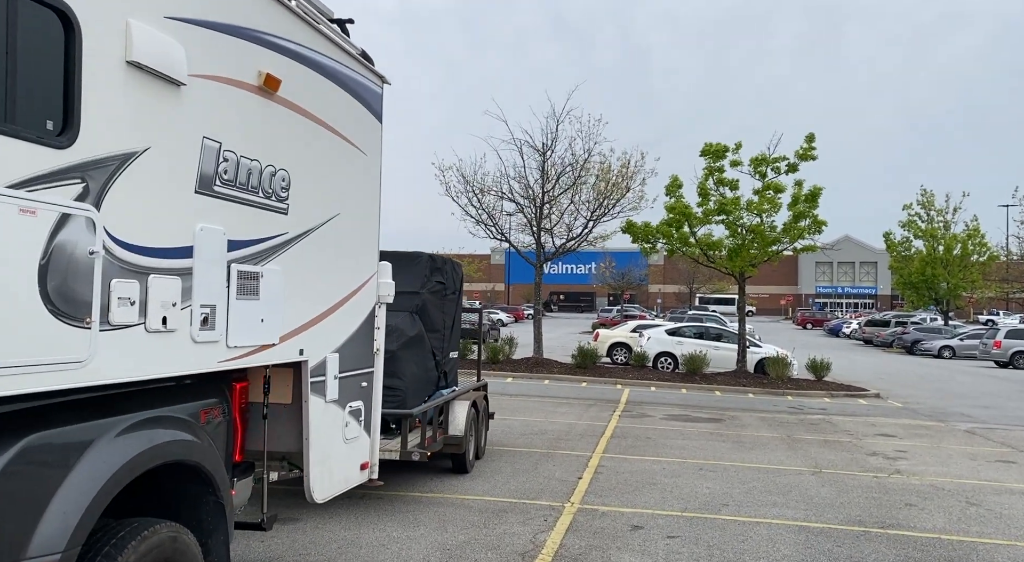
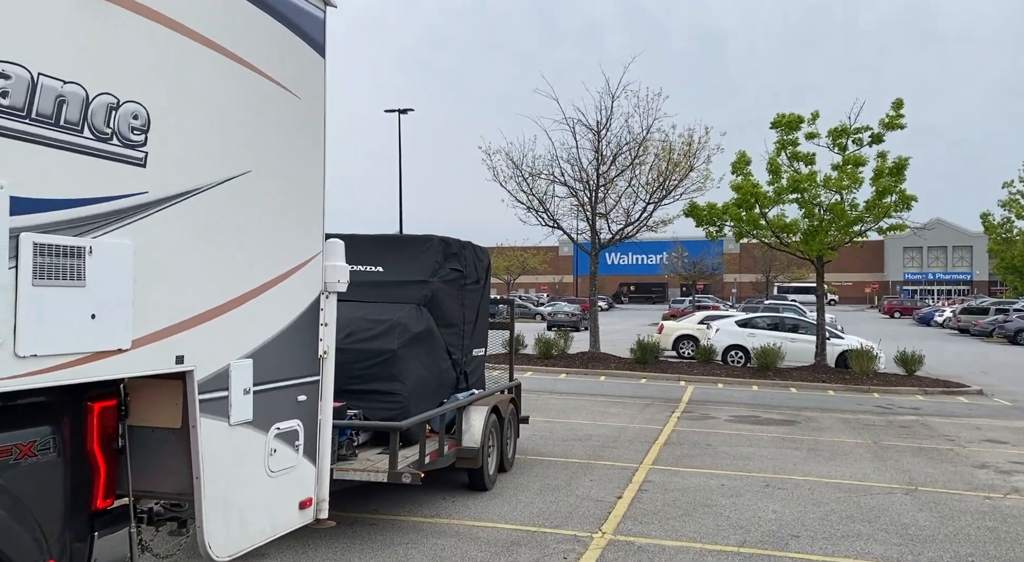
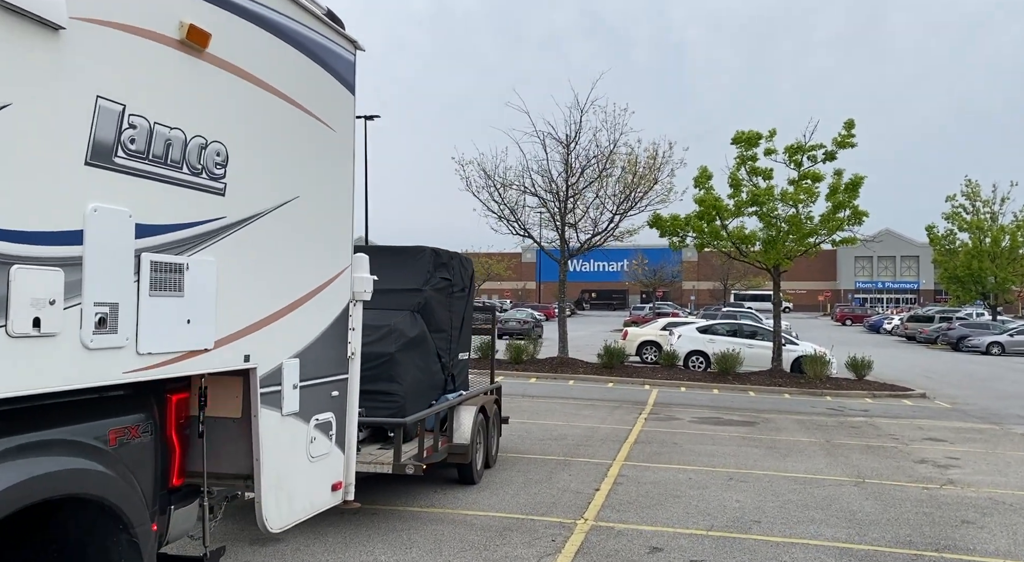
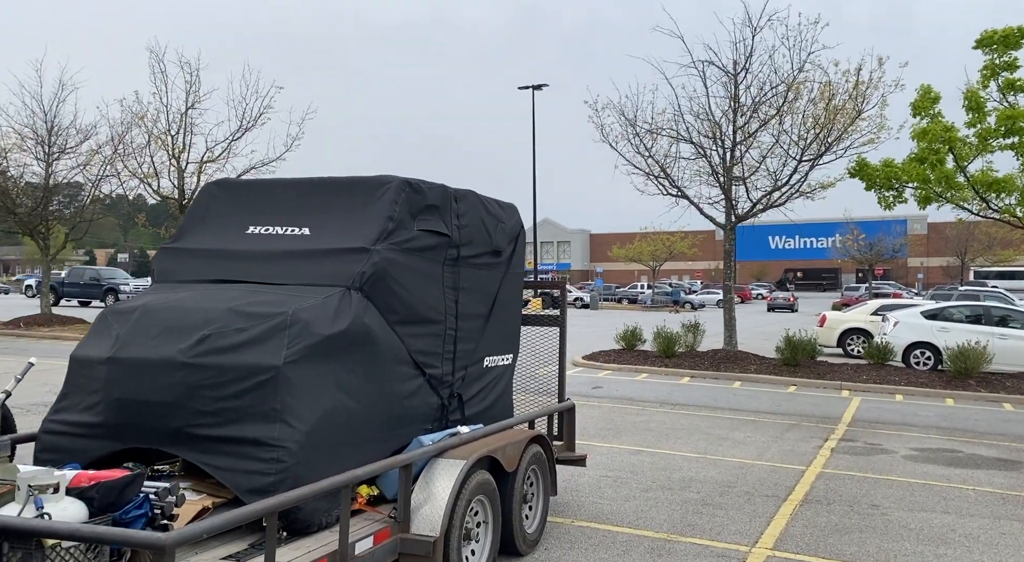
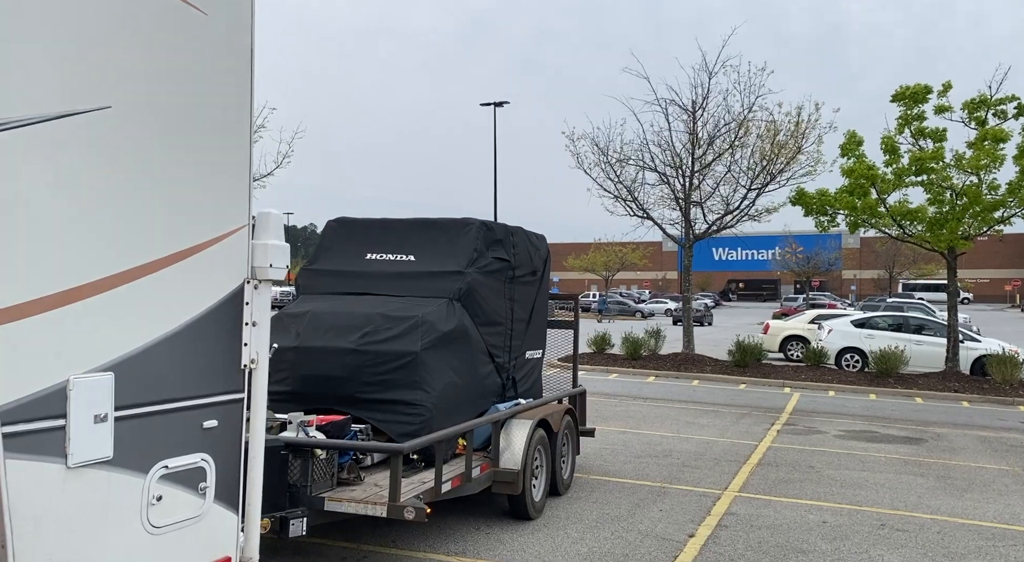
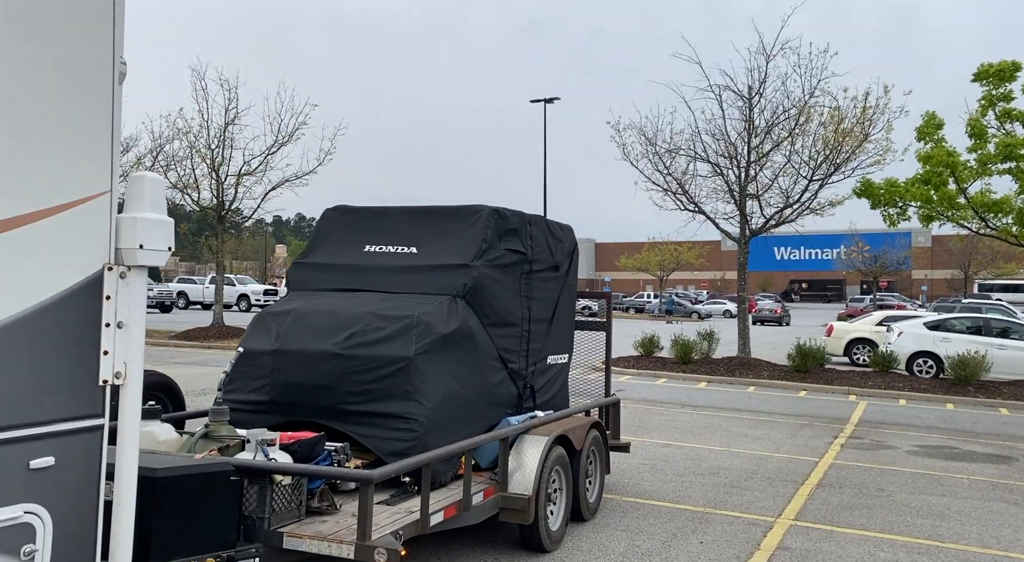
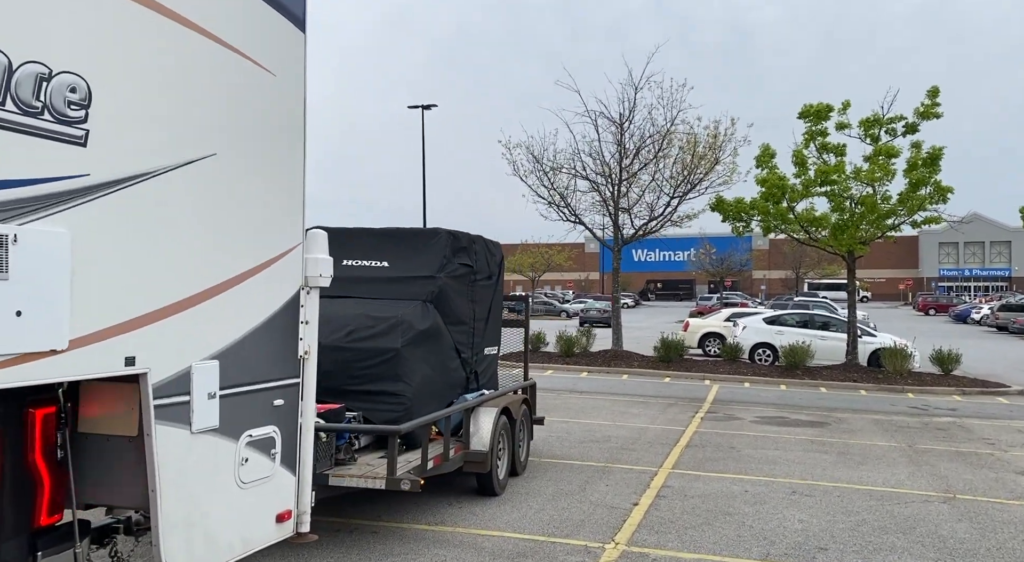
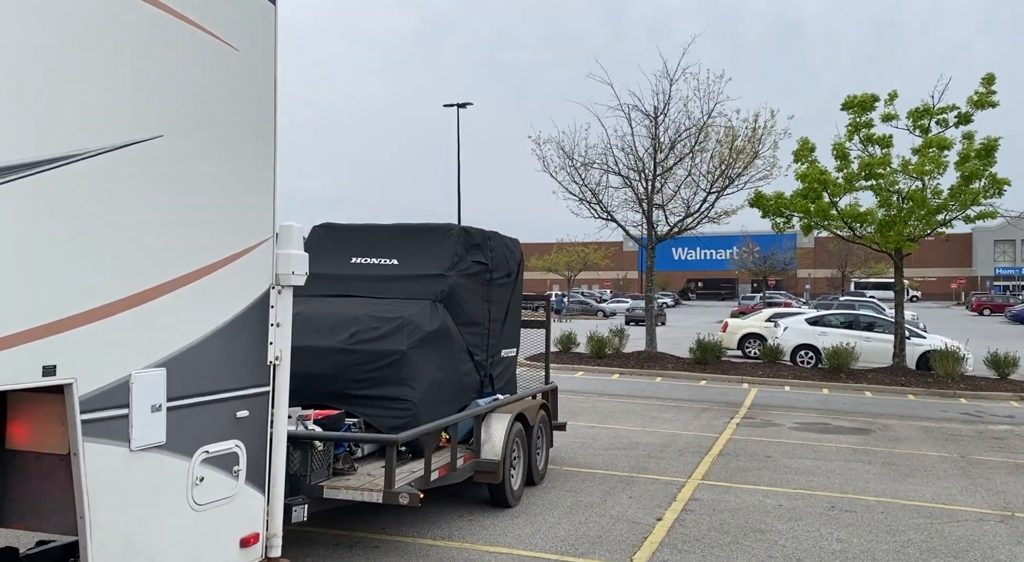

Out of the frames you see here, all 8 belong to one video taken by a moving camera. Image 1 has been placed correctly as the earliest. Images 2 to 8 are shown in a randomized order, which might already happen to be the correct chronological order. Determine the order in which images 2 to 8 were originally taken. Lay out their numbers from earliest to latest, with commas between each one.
3, 2, 7, 8, 5, 6, 4
